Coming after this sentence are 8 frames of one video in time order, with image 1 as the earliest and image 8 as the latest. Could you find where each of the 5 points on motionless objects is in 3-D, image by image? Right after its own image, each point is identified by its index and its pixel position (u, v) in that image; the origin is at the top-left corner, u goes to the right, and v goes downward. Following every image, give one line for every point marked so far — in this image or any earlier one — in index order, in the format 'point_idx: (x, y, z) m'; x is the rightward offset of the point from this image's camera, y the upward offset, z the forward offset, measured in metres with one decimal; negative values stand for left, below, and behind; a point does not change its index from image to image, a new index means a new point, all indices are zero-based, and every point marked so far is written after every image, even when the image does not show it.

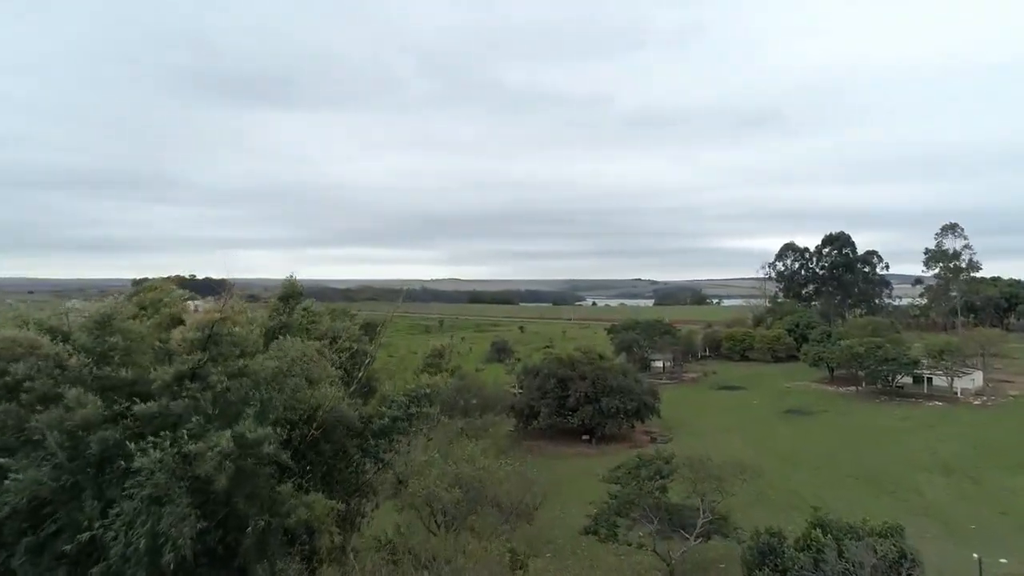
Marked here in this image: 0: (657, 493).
0: (+2.9, -4.1, +12.1) m
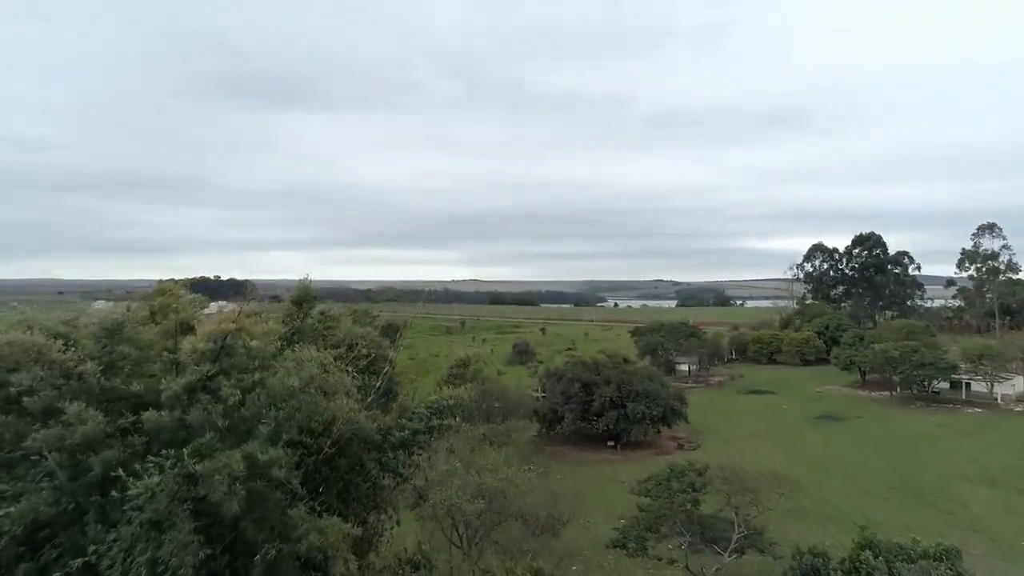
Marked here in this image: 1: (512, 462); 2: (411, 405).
0: (+3.4, -4.1, +11.6) m
1: (0.0, -4.1, +14.5) m
2: (-1.7, -2.0, +10.5) m
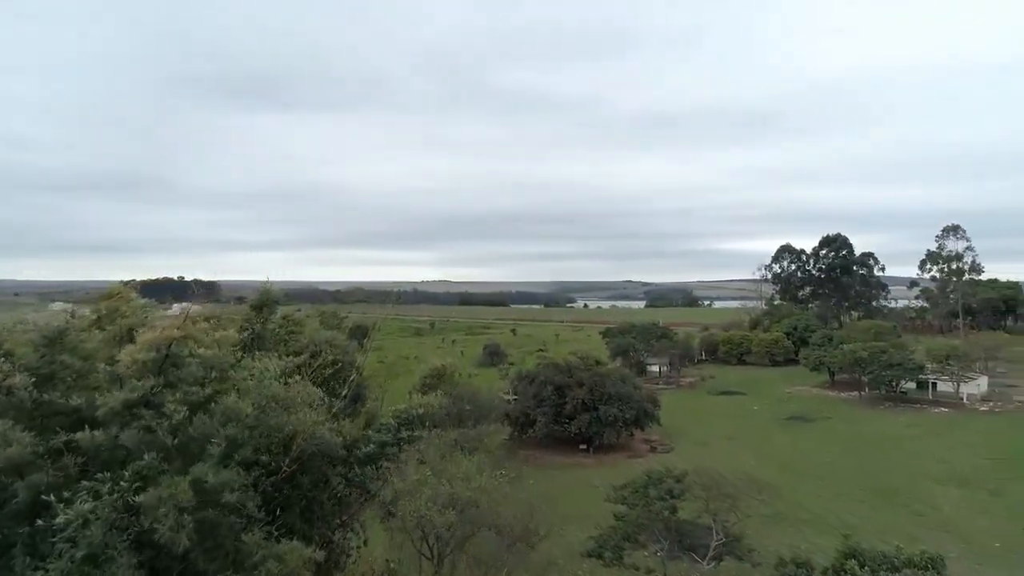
0: (+2.9, -4.2, +11.2) m
1: (-0.6, -4.2, +14.0) m
2: (-2.2, -2.1, +9.9) m
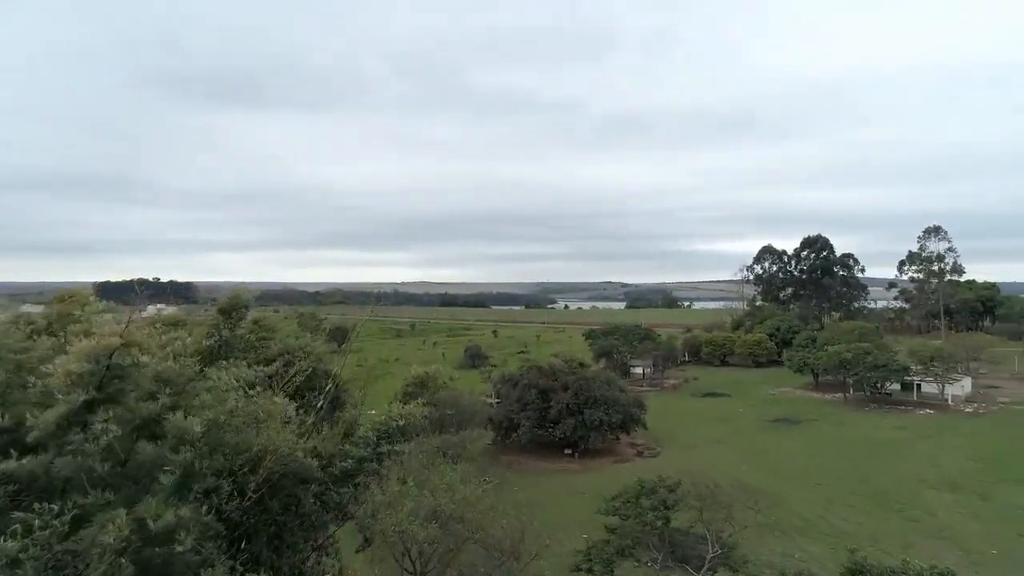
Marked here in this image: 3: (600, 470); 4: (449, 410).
0: (+2.6, -4.2, +10.7) m
1: (-1.0, -4.2, +13.3) m
2: (-2.4, -2.1, +9.2) m
3: (+2.8, -5.8, +19.5) m
4: (-2.0, -3.8, +18.9) m
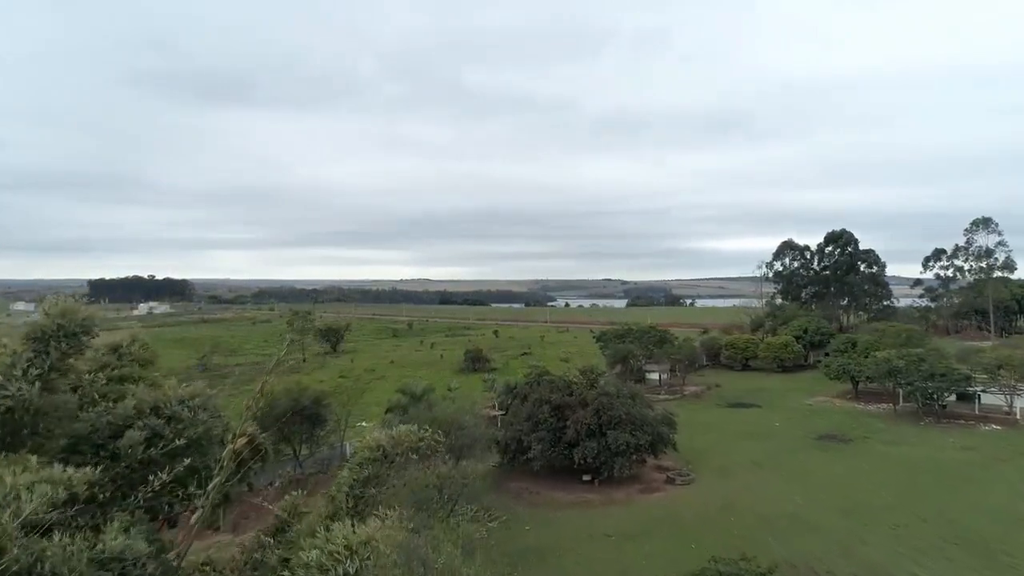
0: (+2.9, -4.2, +7.6) m
1: (-0.7, -4.2, +10.2) m
2: (-2.1, -2.0, +6.1) m
3: (+3.1, -5.8, +16.4) m
4: (-1.8, -3.8, +15.8) m
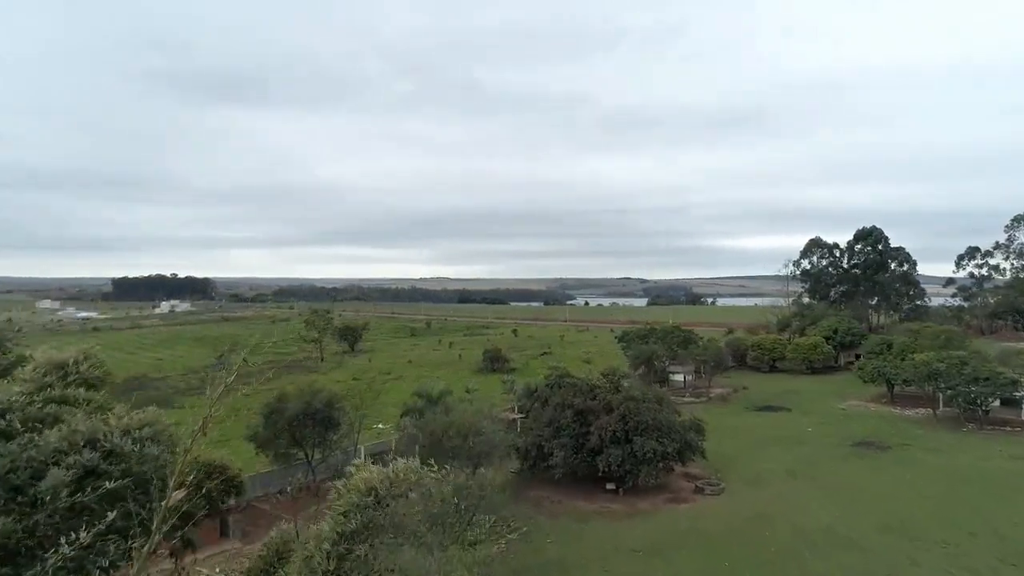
0: (+3.1, -4.2, +6.8) m
1: (-0.4, -4.2, +9.5) m
2: (-1.9, -2.1, +5.4) m
3: (+3.6, -5.8, +15.6) m
4: (-1.3, -3.7, +15.1) m
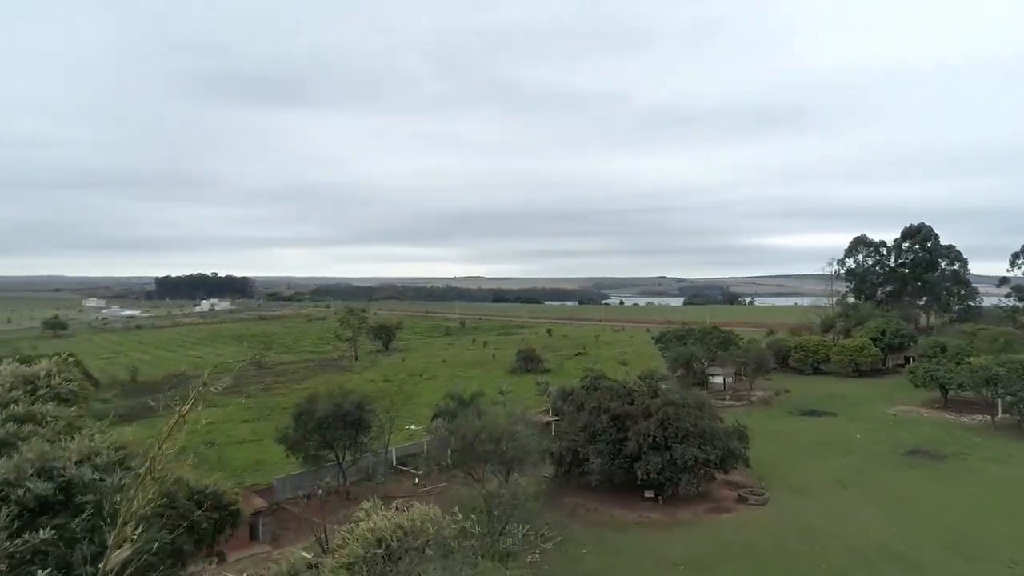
0: (+3.5, -4.2, +6.1) m
1: (+0.2, -4.2, +9.1) m
2: (-1.6, -2.1, +5.0) m
3: (+4.5, -5.8, +14.9) m
4: (-0.4, -3.7, +14.7) m
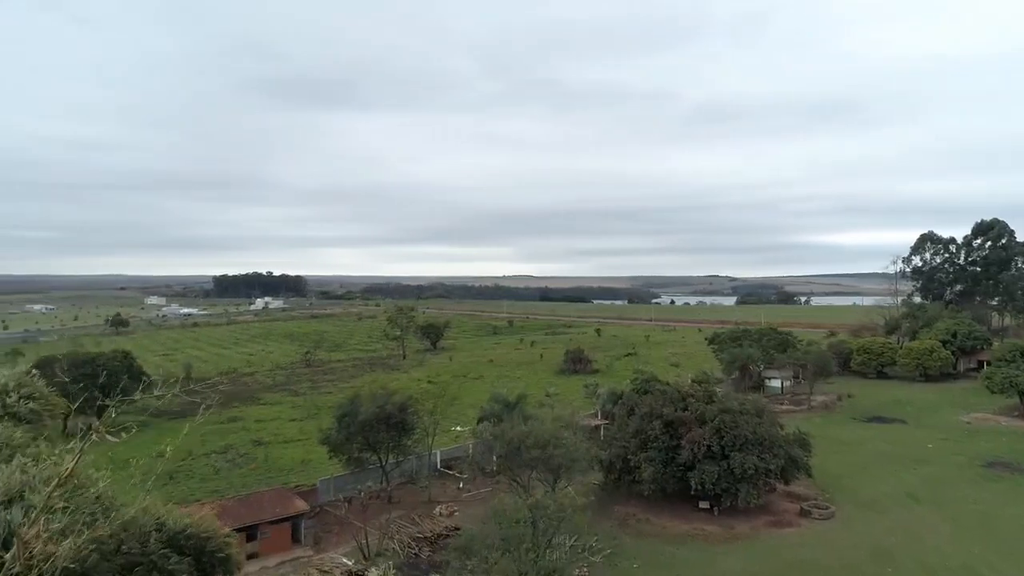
0: (+3.9, -4.2, +5.3) m
1: (+0.8, -4.2, +8.5) m
2: (-1.3, -2.1, +4.6) m
3: (+5.6, -5.8, +14.0) m
4: (+0.6, -3.7, +14.1) m
